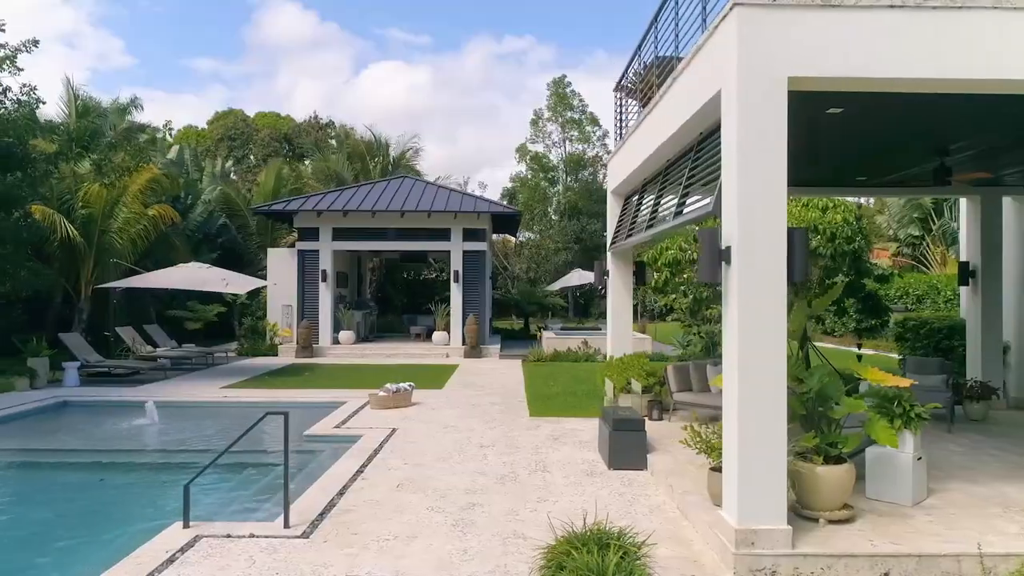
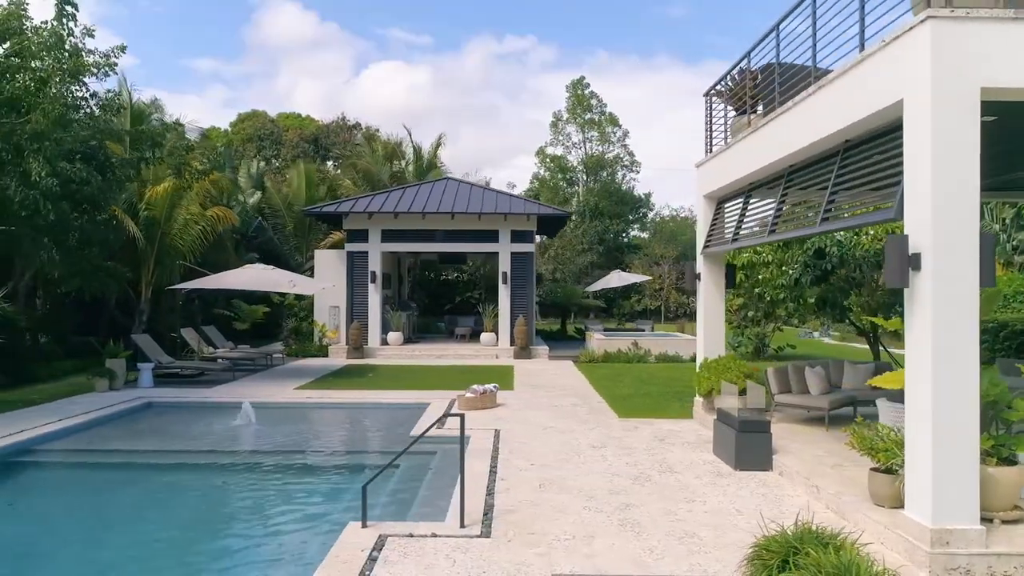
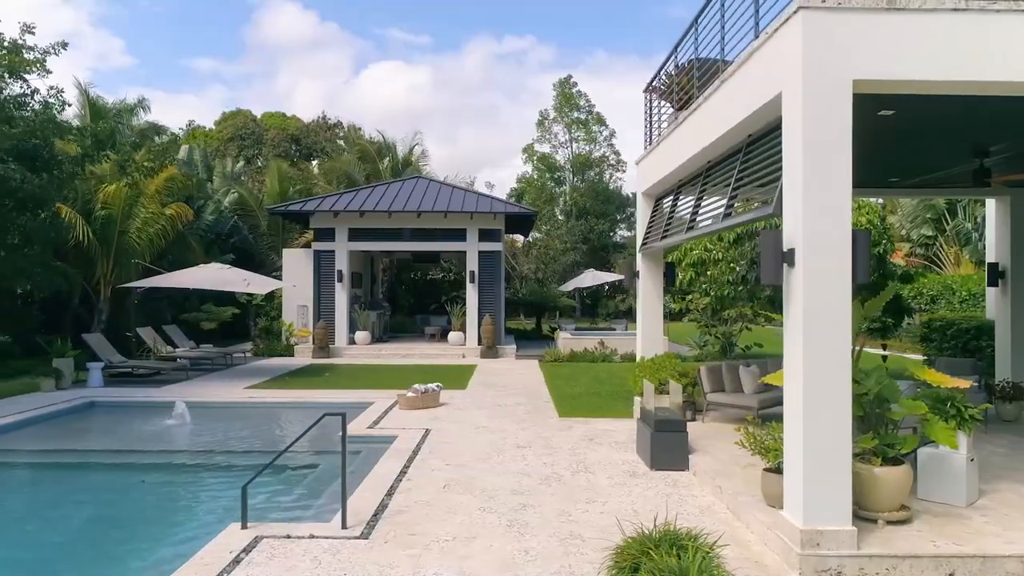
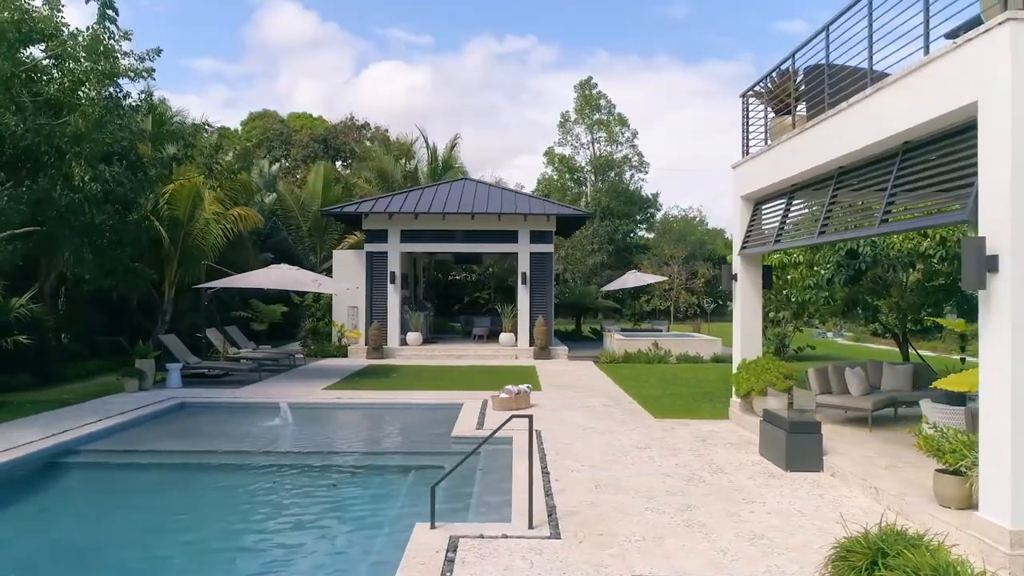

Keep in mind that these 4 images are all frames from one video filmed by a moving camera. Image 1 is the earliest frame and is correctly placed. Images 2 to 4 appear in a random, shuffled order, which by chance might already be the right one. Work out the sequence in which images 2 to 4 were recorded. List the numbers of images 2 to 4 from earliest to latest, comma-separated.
3, 2, 4
